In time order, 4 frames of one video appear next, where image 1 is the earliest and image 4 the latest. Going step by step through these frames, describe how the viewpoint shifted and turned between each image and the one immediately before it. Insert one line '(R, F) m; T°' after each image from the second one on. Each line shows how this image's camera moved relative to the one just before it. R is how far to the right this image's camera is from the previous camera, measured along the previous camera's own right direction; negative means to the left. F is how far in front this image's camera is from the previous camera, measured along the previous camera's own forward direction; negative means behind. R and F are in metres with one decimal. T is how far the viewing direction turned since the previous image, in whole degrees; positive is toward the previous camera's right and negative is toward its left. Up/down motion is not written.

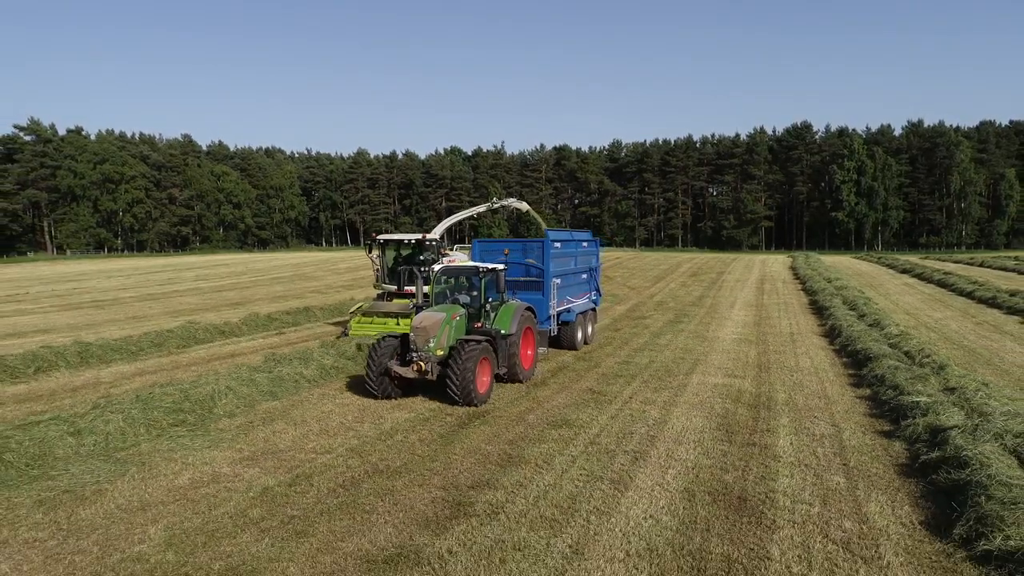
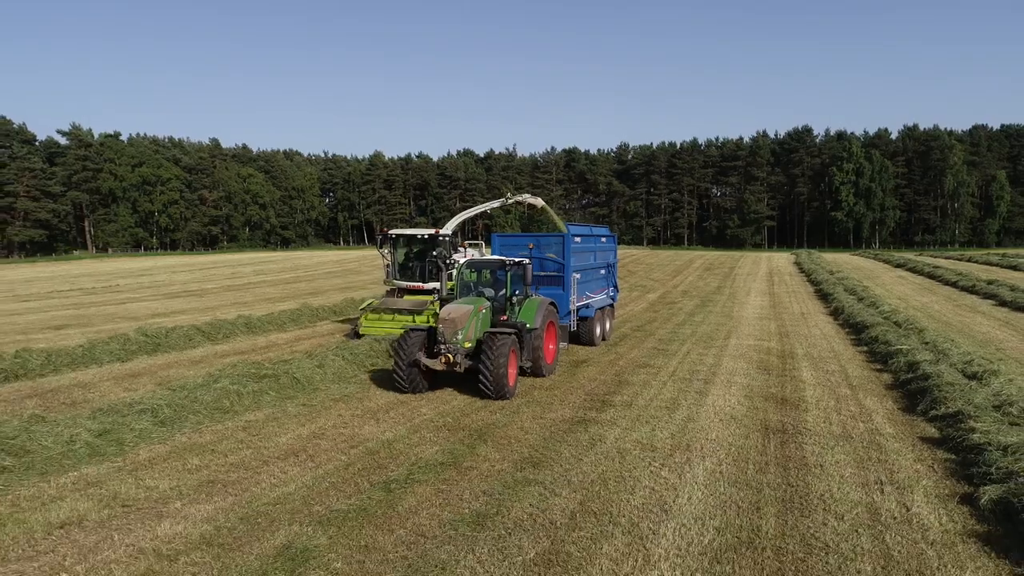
(-1.5, -3.0) m; 0°
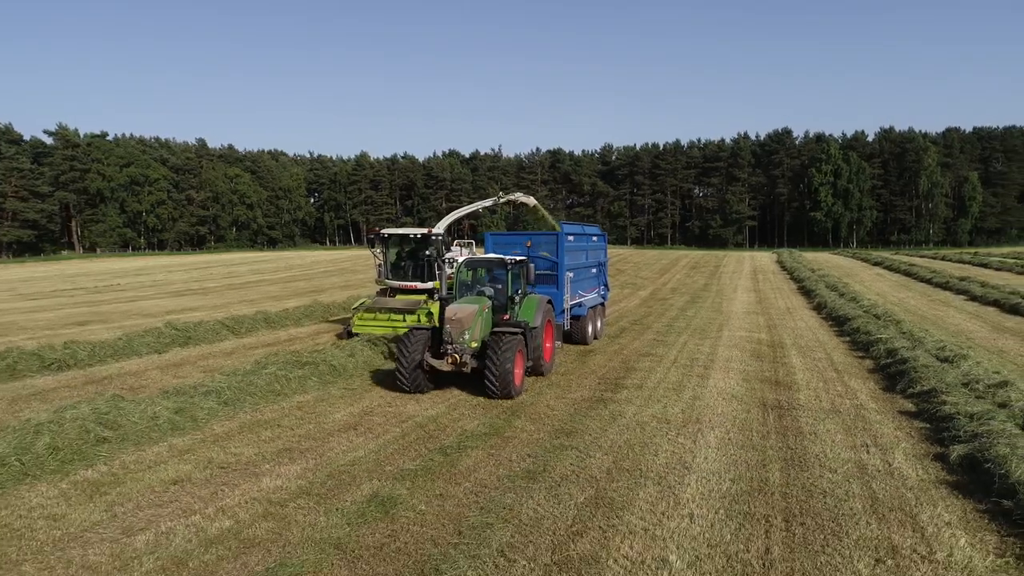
(-0.5, -0.8) m; +1°
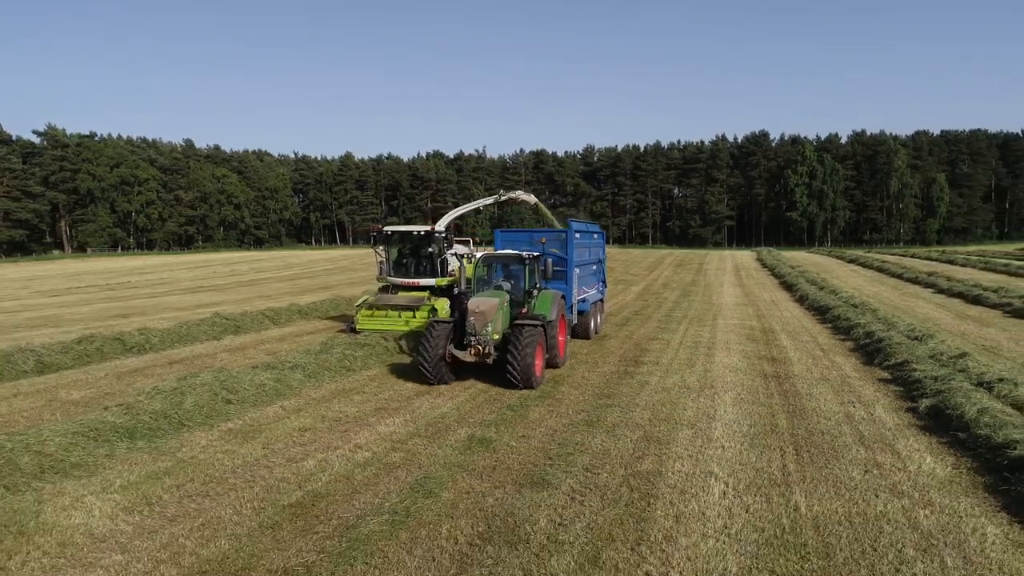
(-0.8, -1.4) m; +2°
